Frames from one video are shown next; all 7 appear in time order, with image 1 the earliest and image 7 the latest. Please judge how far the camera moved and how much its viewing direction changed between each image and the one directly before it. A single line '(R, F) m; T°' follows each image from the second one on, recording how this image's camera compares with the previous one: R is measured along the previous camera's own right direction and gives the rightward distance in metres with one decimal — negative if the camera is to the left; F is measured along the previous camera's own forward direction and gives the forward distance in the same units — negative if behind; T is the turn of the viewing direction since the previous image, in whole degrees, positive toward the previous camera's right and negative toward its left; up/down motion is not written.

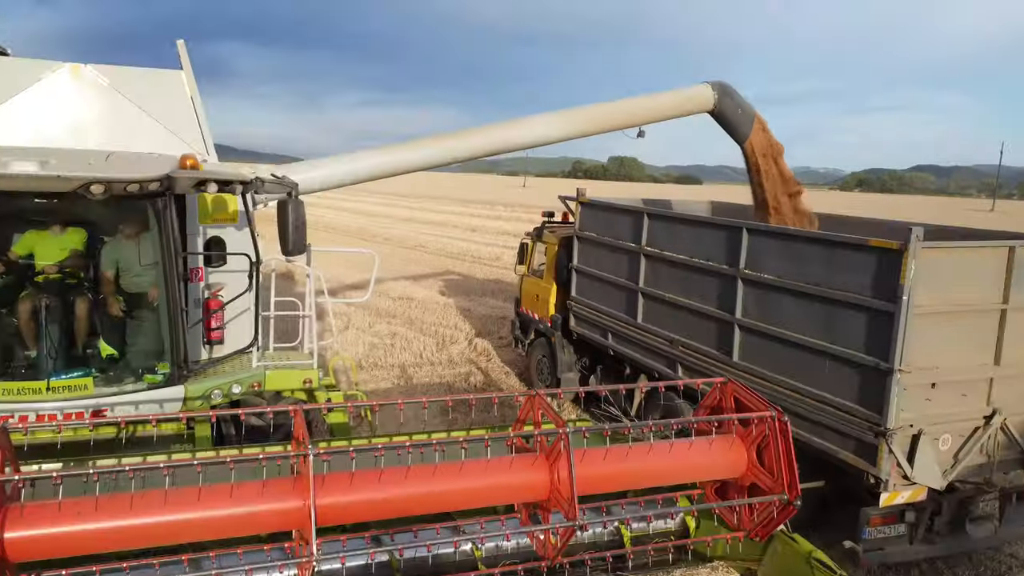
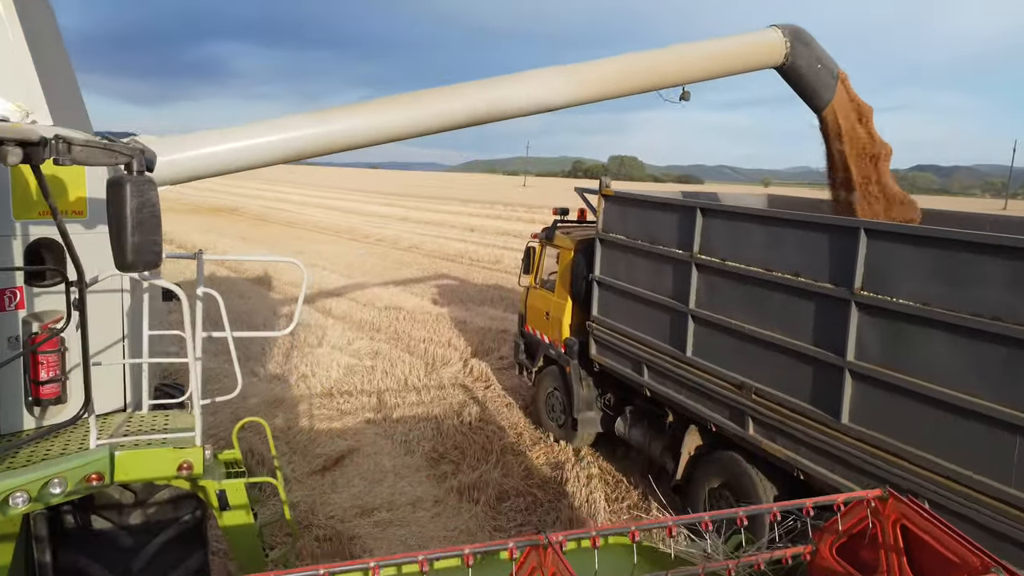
(0.0, +1.7) m; 0°
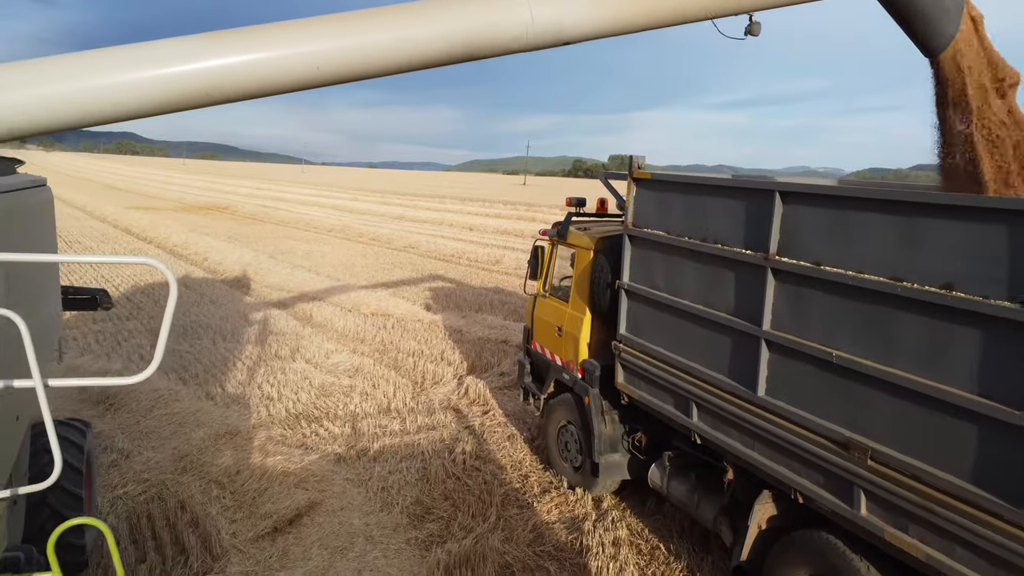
(0.0, +1.3) m; 0°
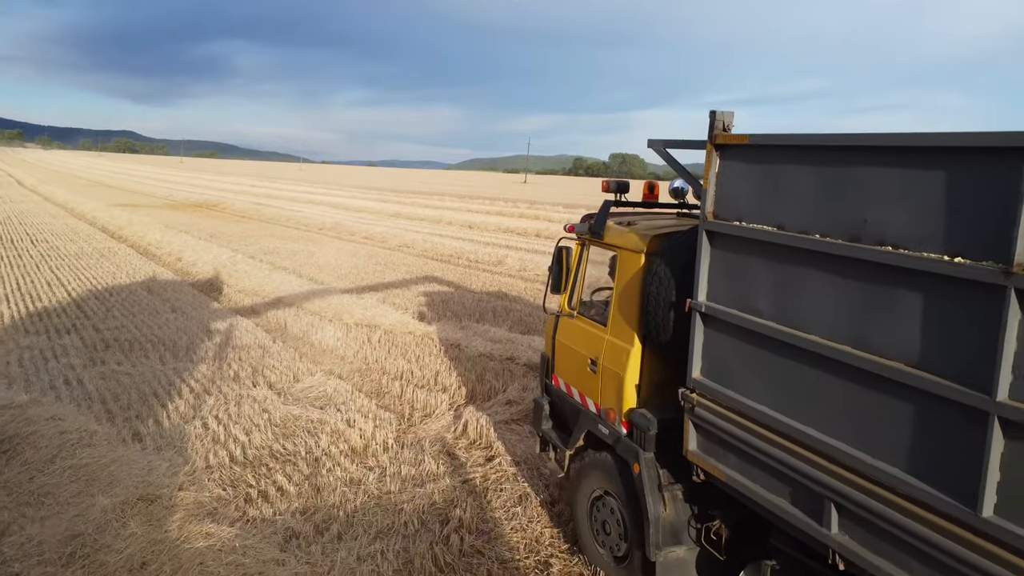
(-0.1, +1.6) m; 0°
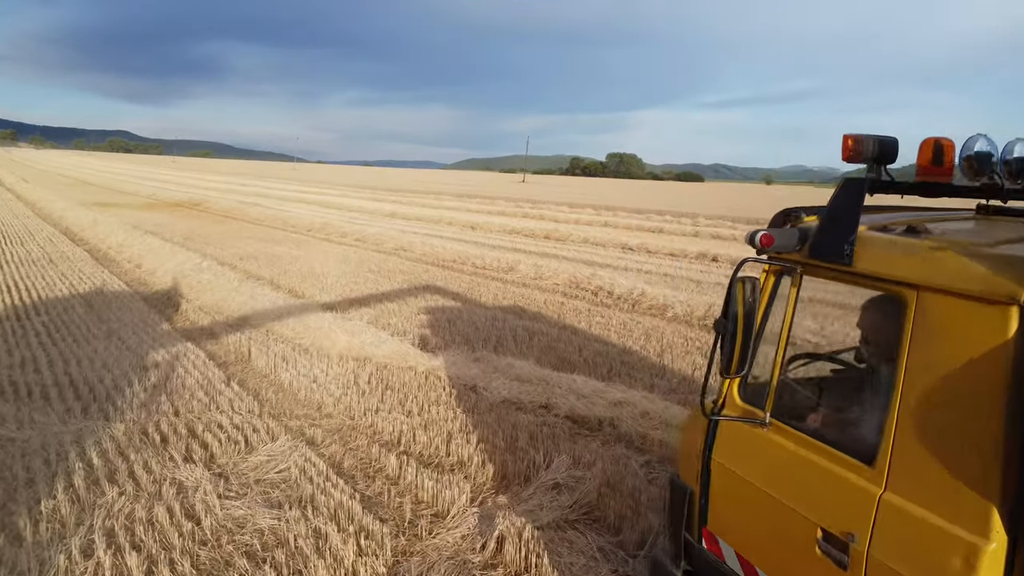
(-0.3, +2.2) m; 0°
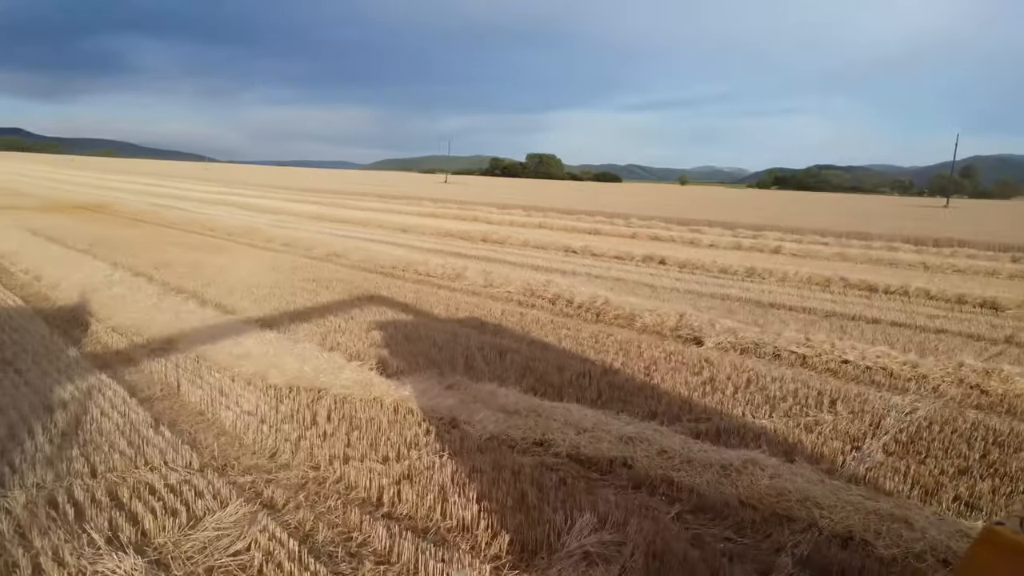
(-0.5, +1.0) m; +6°
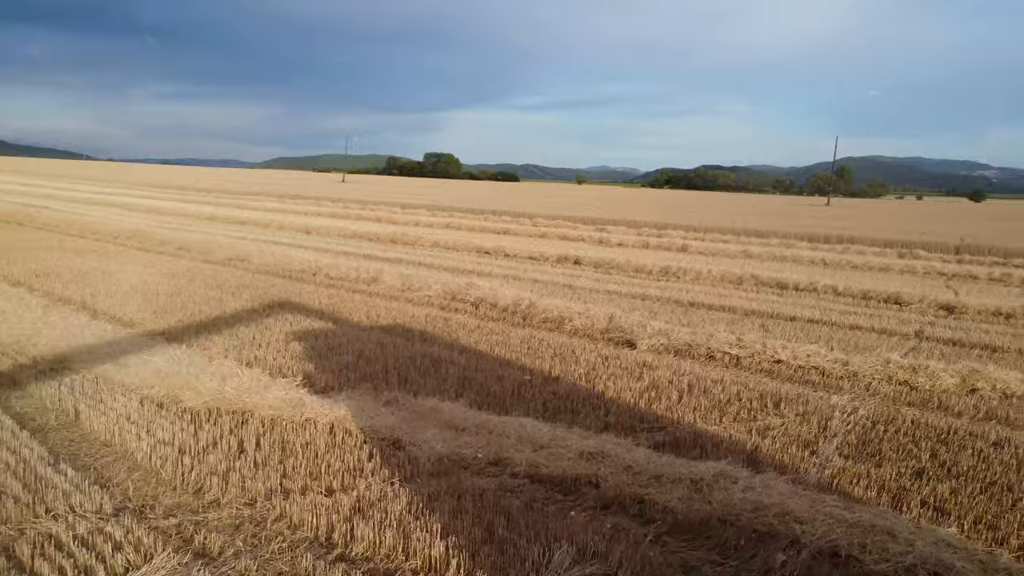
(-0.3, +0.4) m; +7°
